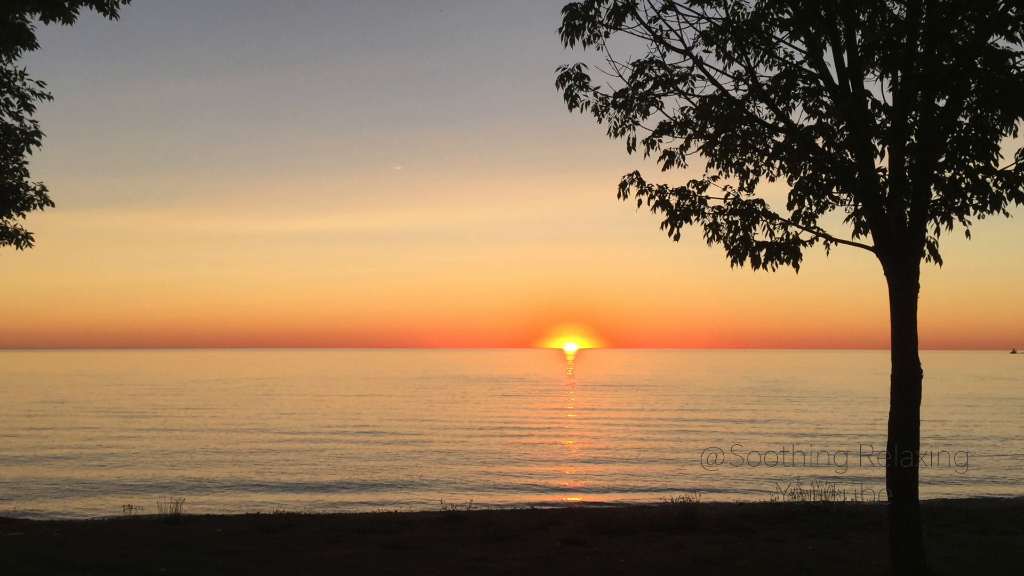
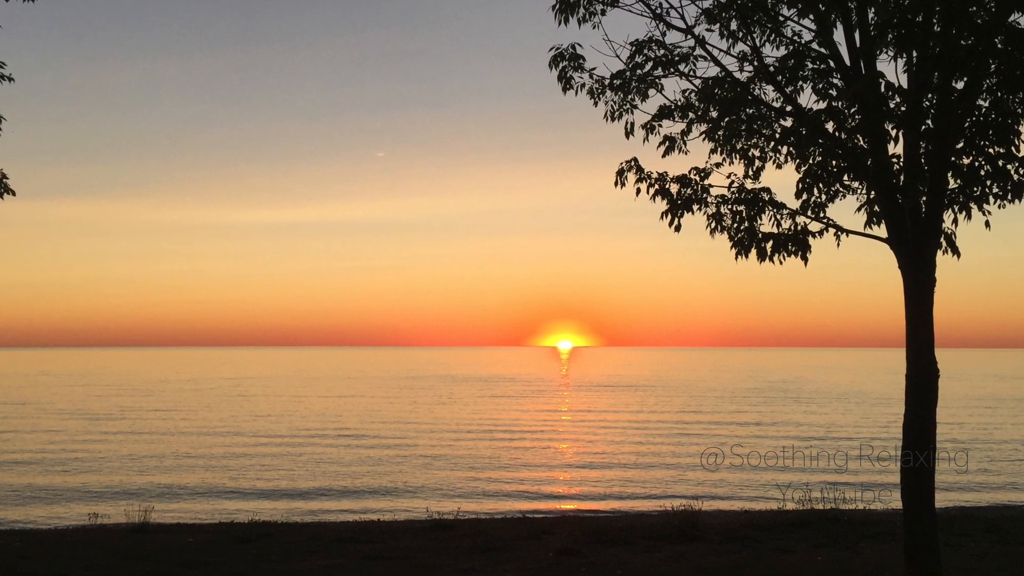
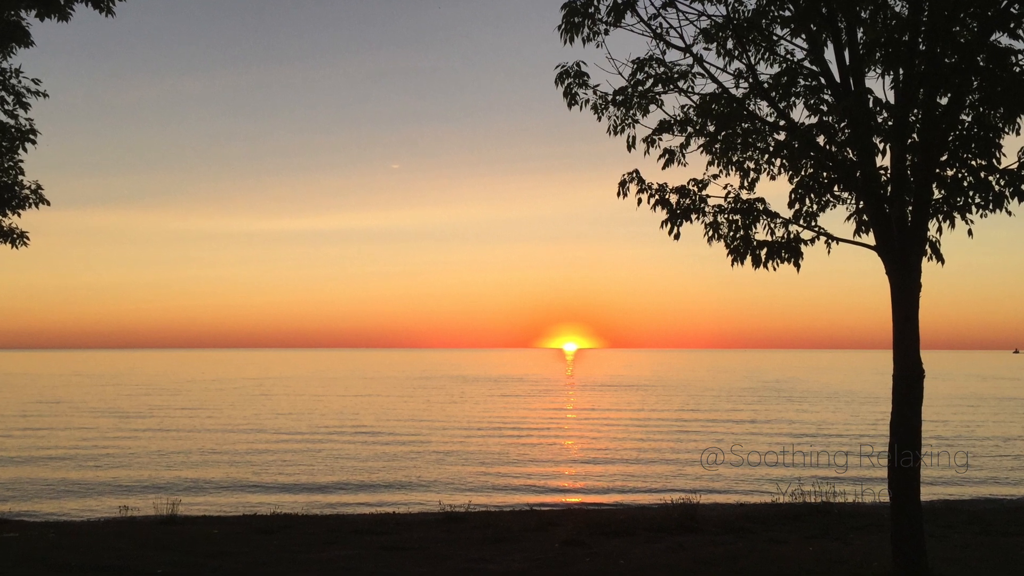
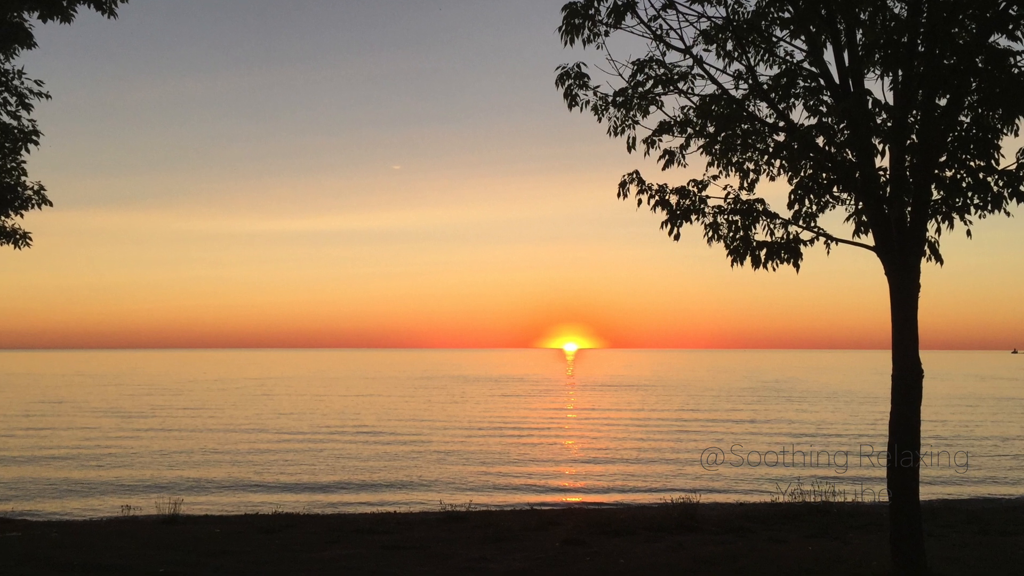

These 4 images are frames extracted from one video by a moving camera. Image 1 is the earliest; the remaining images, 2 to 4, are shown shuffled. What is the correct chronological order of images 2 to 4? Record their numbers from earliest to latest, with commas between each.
4, 3, 2
